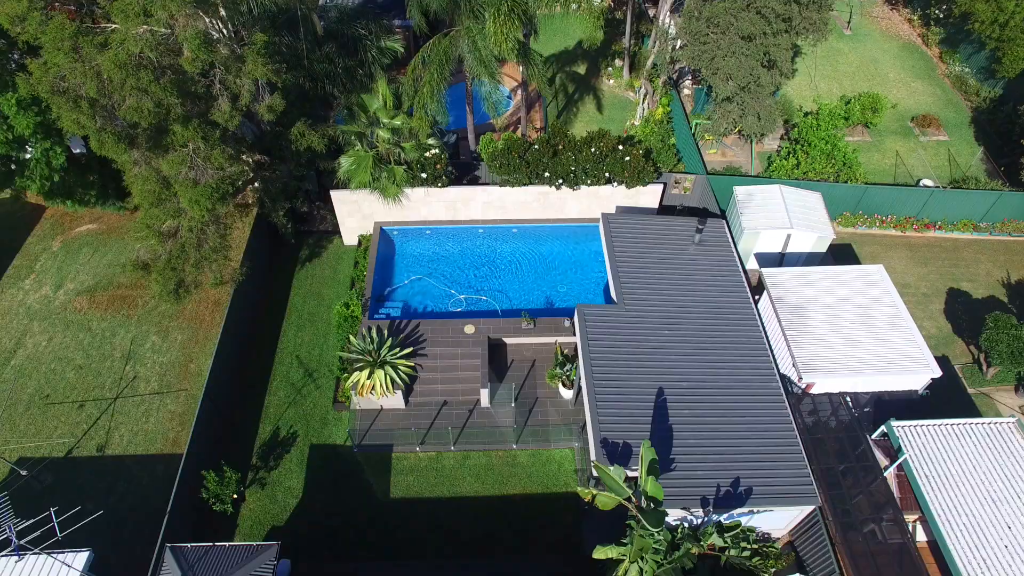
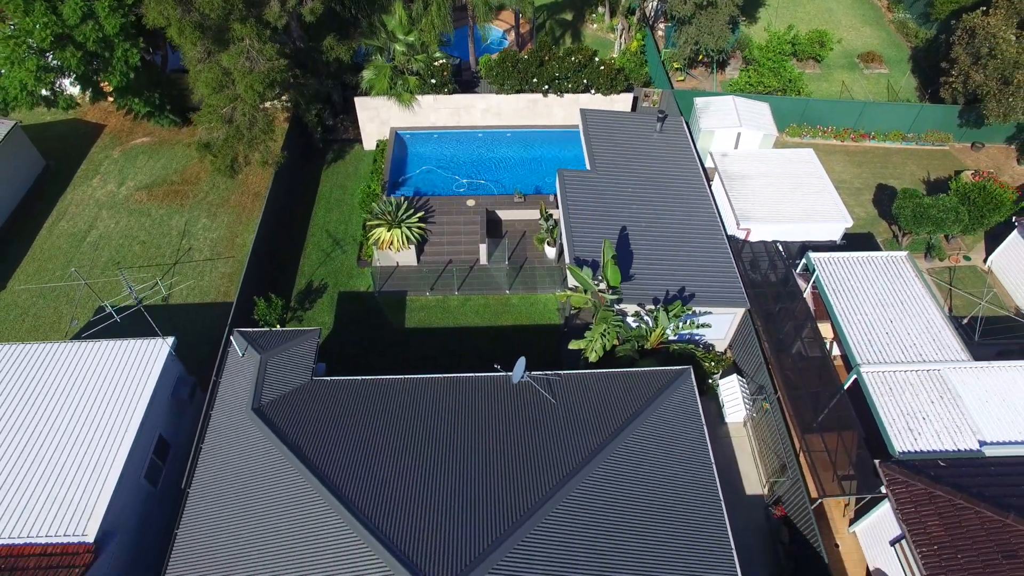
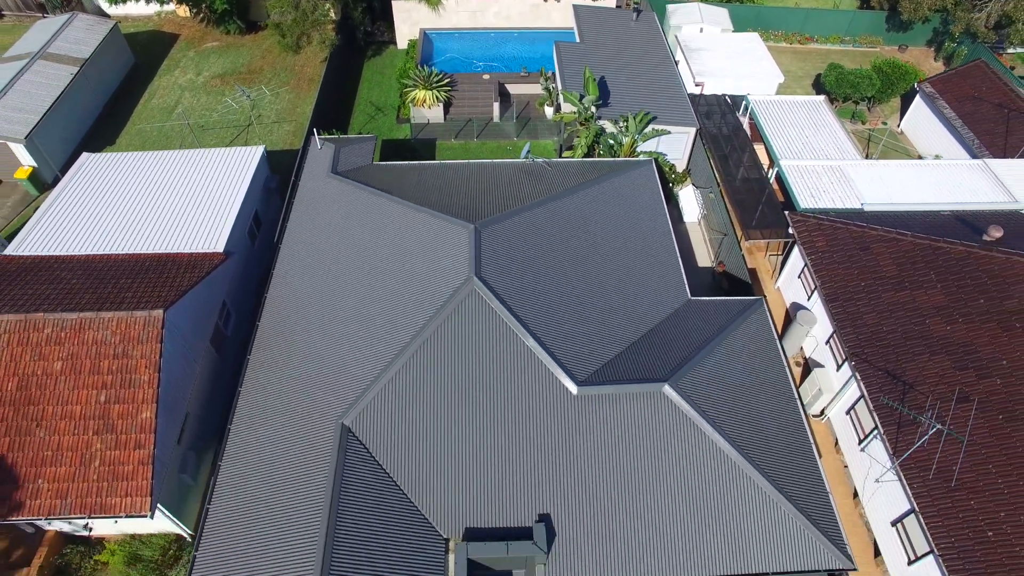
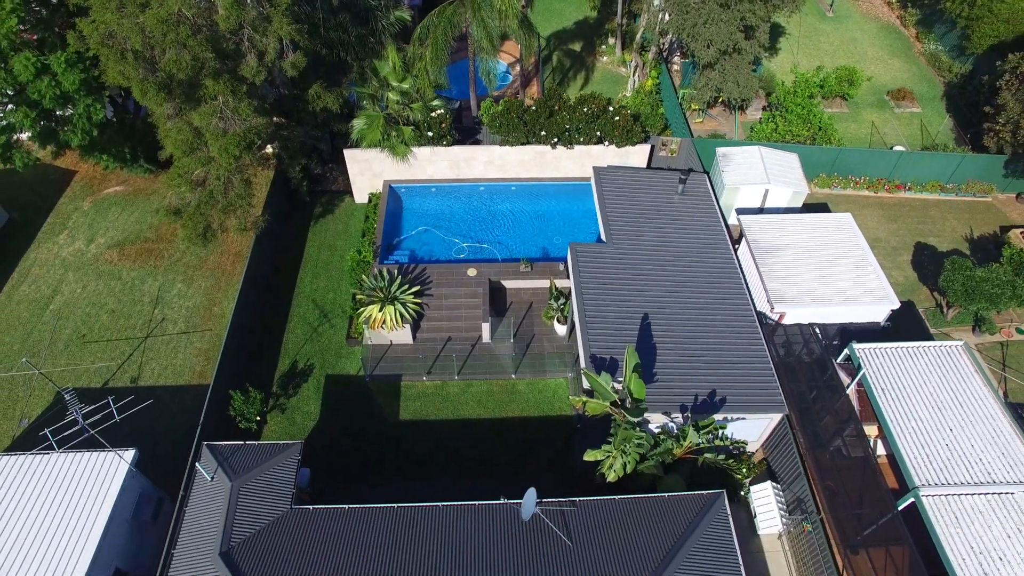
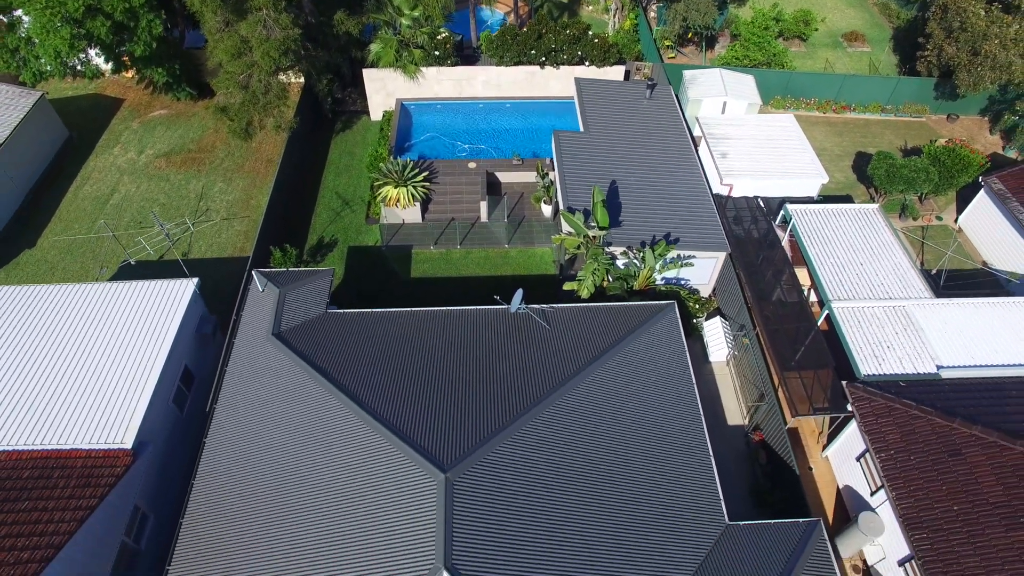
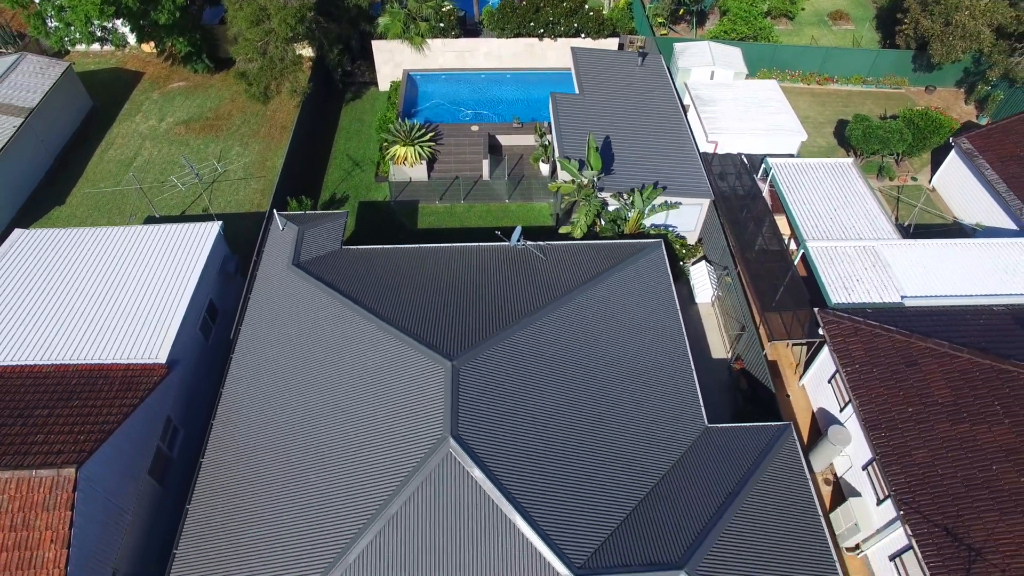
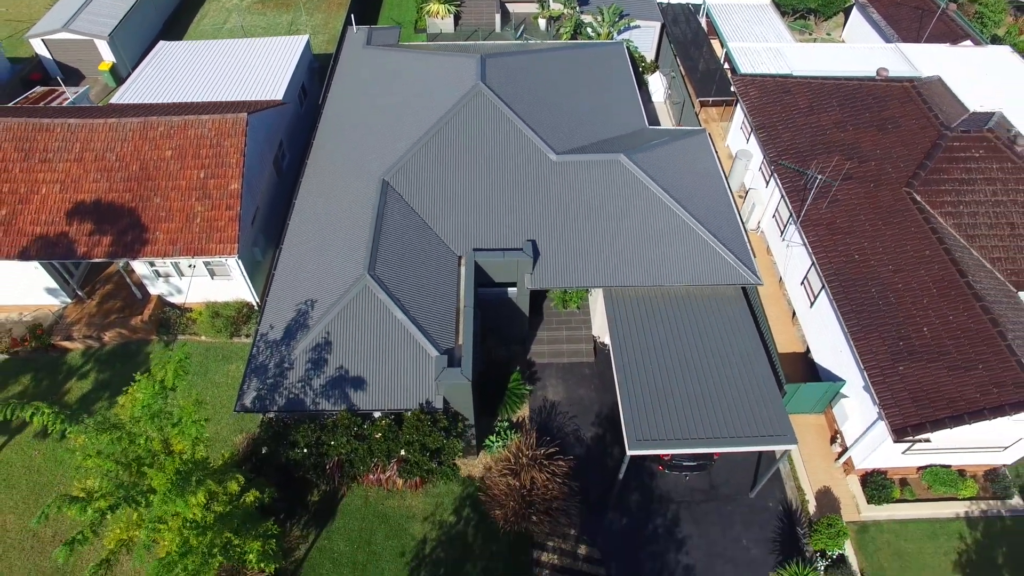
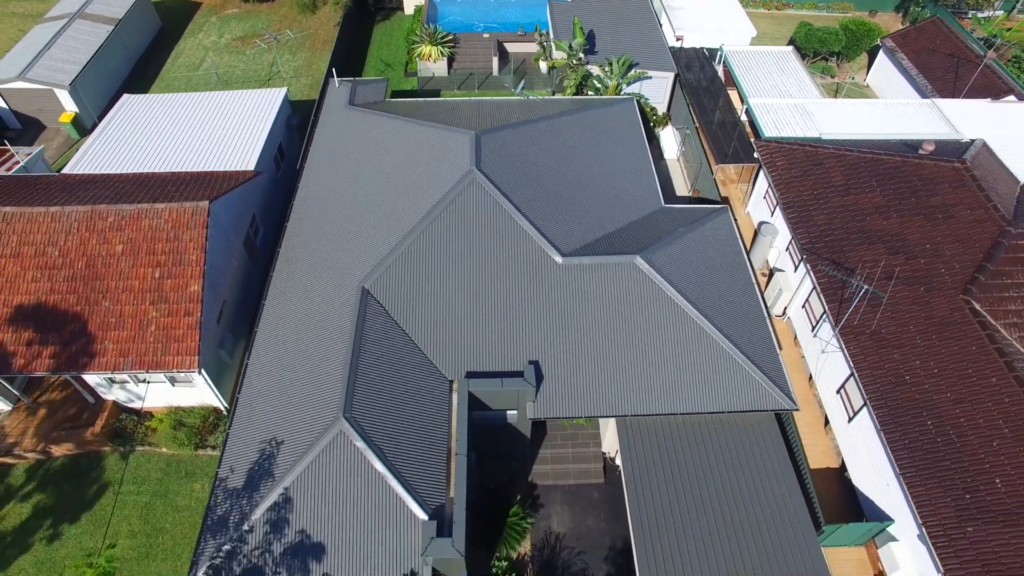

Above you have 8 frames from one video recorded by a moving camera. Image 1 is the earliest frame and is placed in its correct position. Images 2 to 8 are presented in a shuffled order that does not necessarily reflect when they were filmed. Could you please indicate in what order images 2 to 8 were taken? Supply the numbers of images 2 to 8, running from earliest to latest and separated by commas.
4, 2, 5, 6, 3, 8, 7
